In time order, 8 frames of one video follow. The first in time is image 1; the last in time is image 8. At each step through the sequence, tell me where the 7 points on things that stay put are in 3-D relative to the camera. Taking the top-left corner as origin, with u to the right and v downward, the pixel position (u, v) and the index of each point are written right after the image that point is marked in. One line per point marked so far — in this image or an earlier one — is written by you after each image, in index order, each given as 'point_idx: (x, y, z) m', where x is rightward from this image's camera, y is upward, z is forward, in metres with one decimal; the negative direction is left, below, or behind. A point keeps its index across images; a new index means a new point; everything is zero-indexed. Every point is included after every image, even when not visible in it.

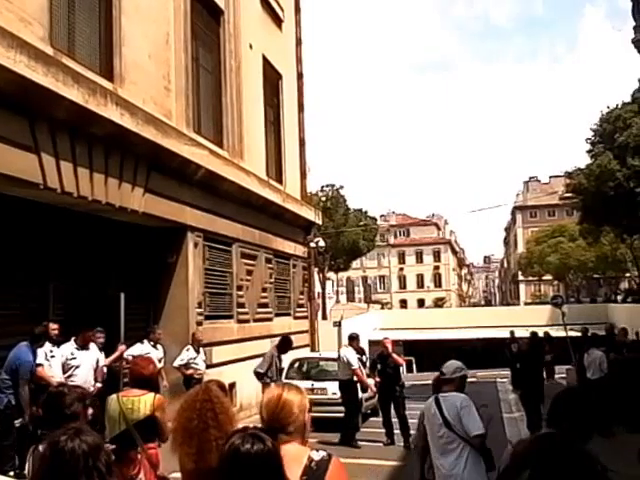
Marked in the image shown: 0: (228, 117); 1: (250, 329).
0: (-2.2, +3.1, +18.3) m
1: (-1.8, -2.3, +19.2) m
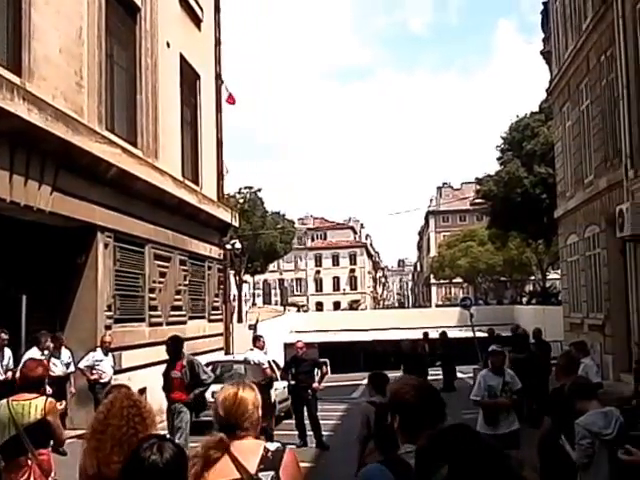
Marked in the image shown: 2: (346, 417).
0: (-4.3, +3.1, +17.9) m
1: (-4.0, -2.4, +18.8) m
2: (+0.7, -4.7, +19.3) m
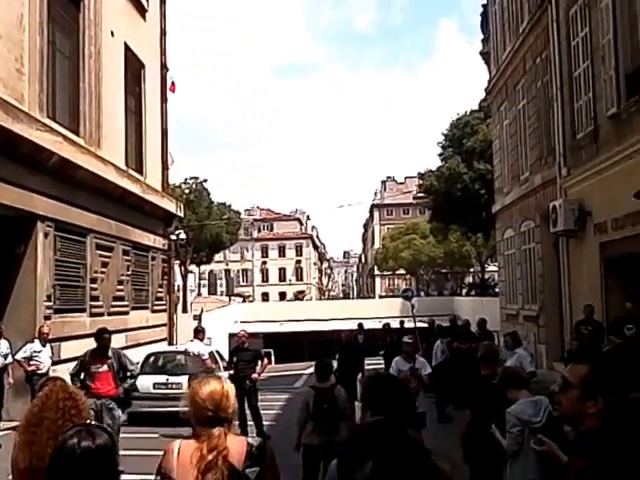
0: (-5.7, +3.3, +17.6) m
1: (-5.6, -2.1, +18.5) m
2: (-0.9, -4.4, +19.5) m
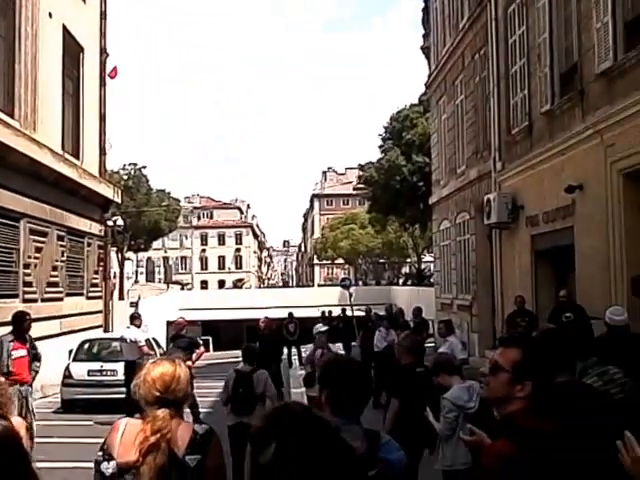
0: (-7.1, +3.7, +17.1) m
1: (-7.1, -1.7, +18.1) m
2: (-2.6, -4.1, +19.5) m
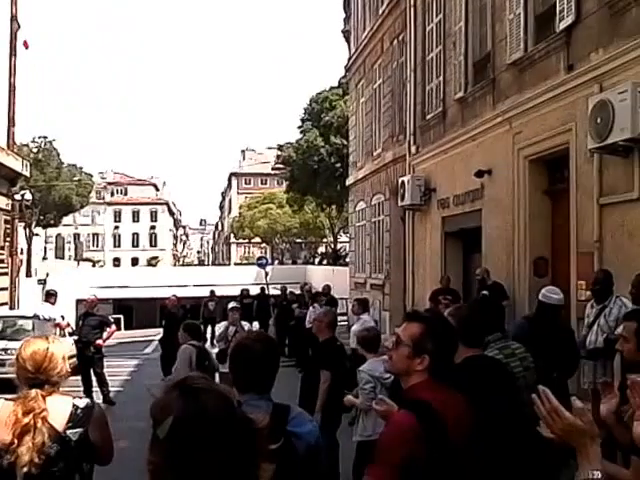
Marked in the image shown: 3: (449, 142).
0: (-8.9, +4.3, +16.2) m
1: (-9.2, -1.1, +17.3) m
2: (-4.9, -3.5, +19.3) m
3: (+2.9, +2.2, +16.4) m
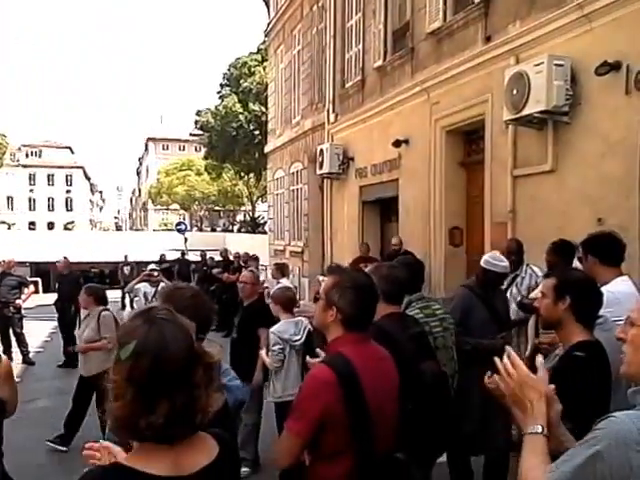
0: (-10.6, +5.1, +15.4) m
1: (-11.0, -0.2, +16.8) m
2: (-6.8, -2.5, +19.2) m
3: (+1.2, +3.0, +16.4) m
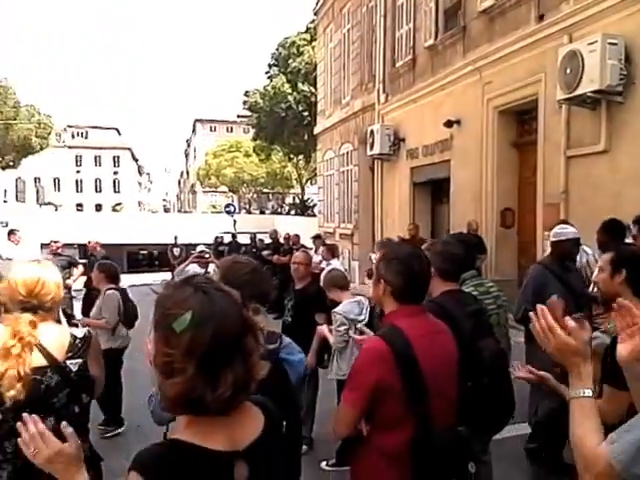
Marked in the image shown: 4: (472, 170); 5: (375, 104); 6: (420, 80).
0: (-9.6, +5.4, +15.3) m
1: (-10.0, +0.1, +16.7) m
2: (-5.8, -2.2, +19.0) m
3: (+2.2, +3.3, +16.2) m
4: (+3.0, +1.4, +14.5) m
5: (+1.3, +3.5, +18.7) m
6: (+2.2, +3.6, +16.3) m
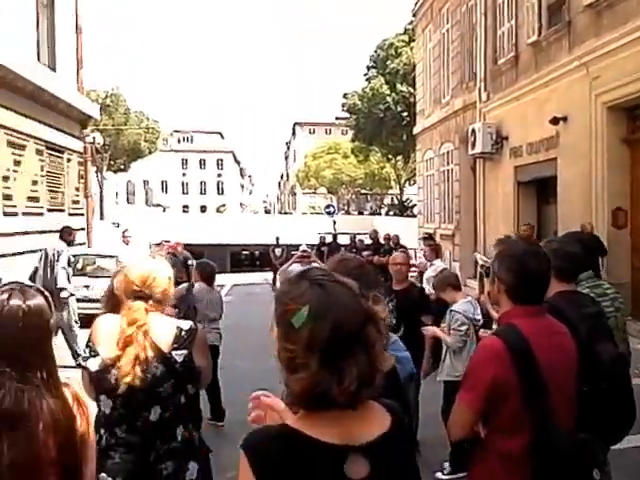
0: (-7.5, +5.3, +16.3) m
1: (-7.7, 0.0, +17.6) m
2: (-3.3, -2.4, +19.3) m
3: (+4.3, +3.2, +15.8) m
4: (+5.0, +1.3, +13.9) m
5: (+3.7, +3.3, +18.4) m
6: (+4.3, +3.5, +16.0) m
